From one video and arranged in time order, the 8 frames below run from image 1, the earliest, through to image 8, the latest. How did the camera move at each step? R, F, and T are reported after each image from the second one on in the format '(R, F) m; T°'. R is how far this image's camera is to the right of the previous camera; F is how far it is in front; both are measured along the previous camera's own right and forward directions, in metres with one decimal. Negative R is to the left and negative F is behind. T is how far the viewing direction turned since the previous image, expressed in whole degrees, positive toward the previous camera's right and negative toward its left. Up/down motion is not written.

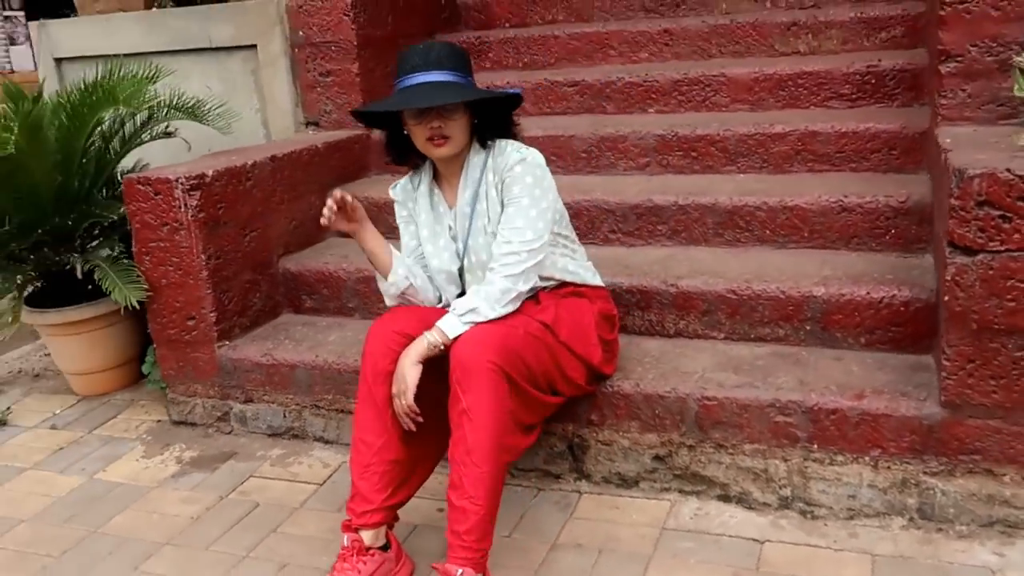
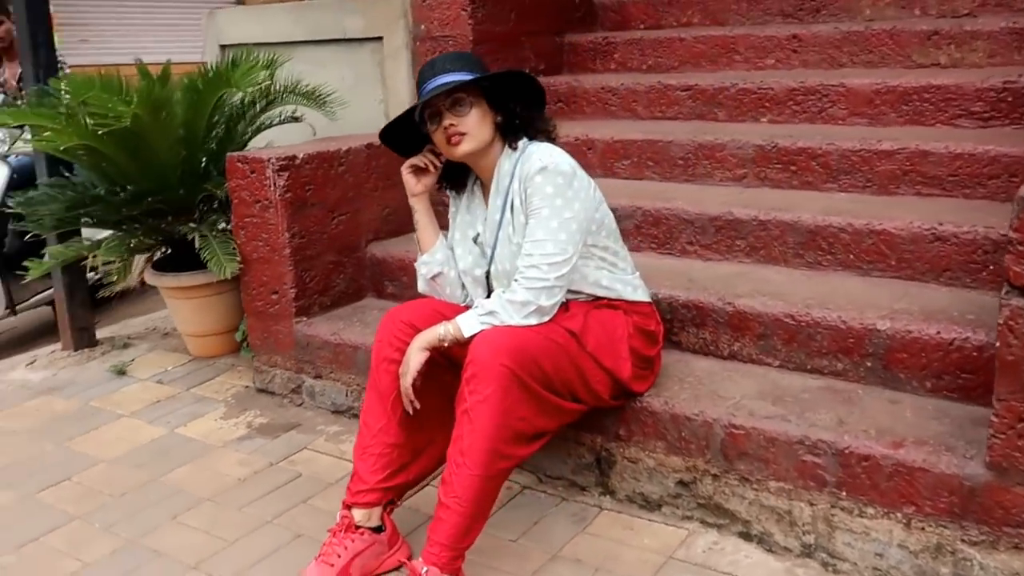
(+0.4, +0.1) m; -11°
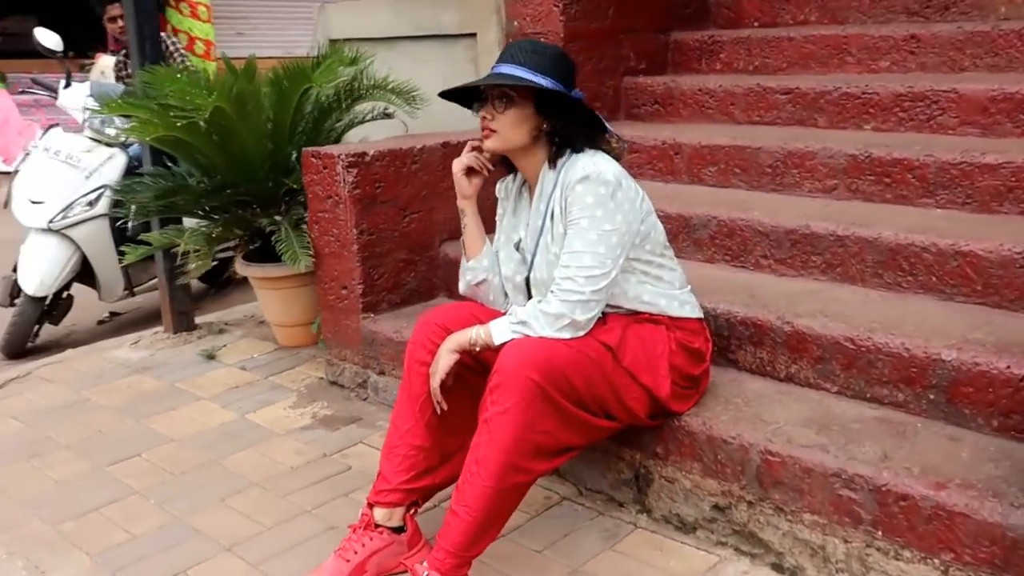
(+0.2, +0.1) m; -8°
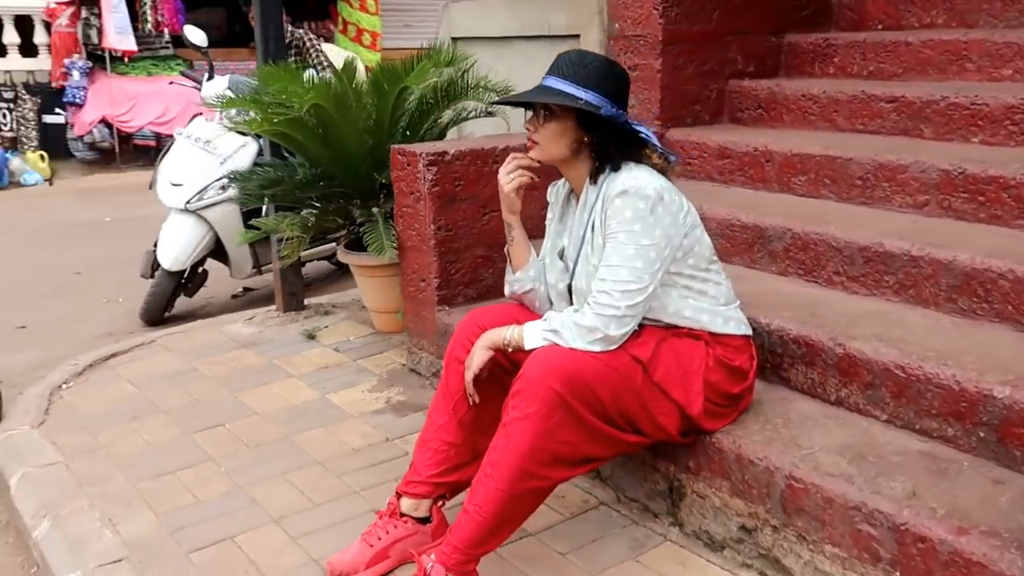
(+0.3, 0.0) m; -9°
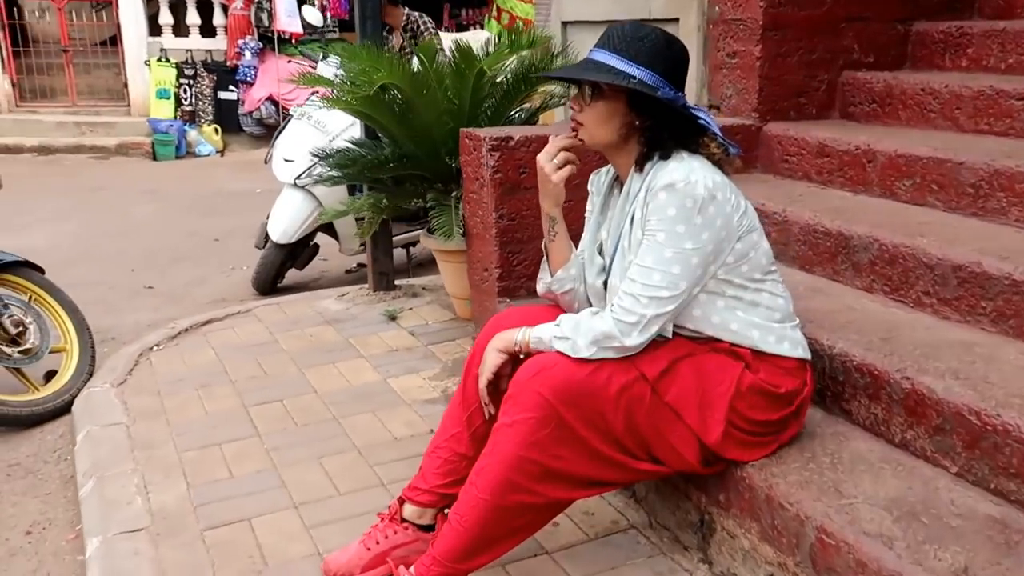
(+0.3, +0.2) m; -9°
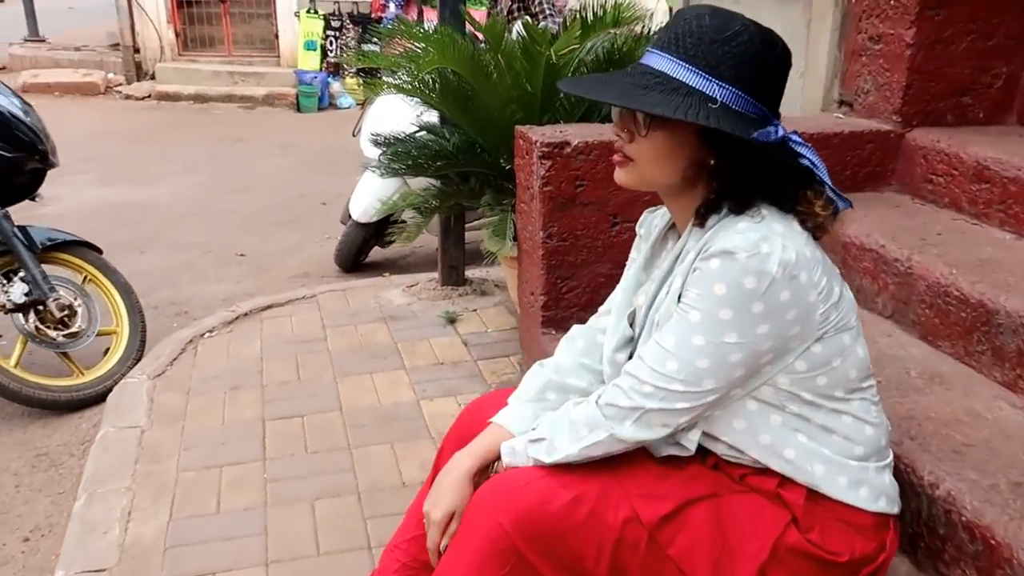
(+0.2, +0.5) m; -8°
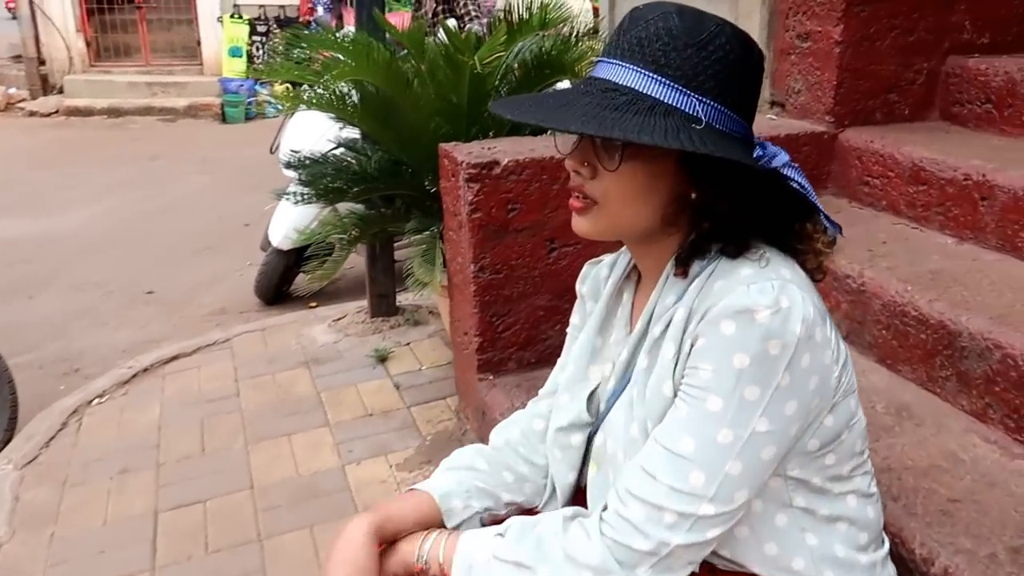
(+0.1, +0.4) m; +4°
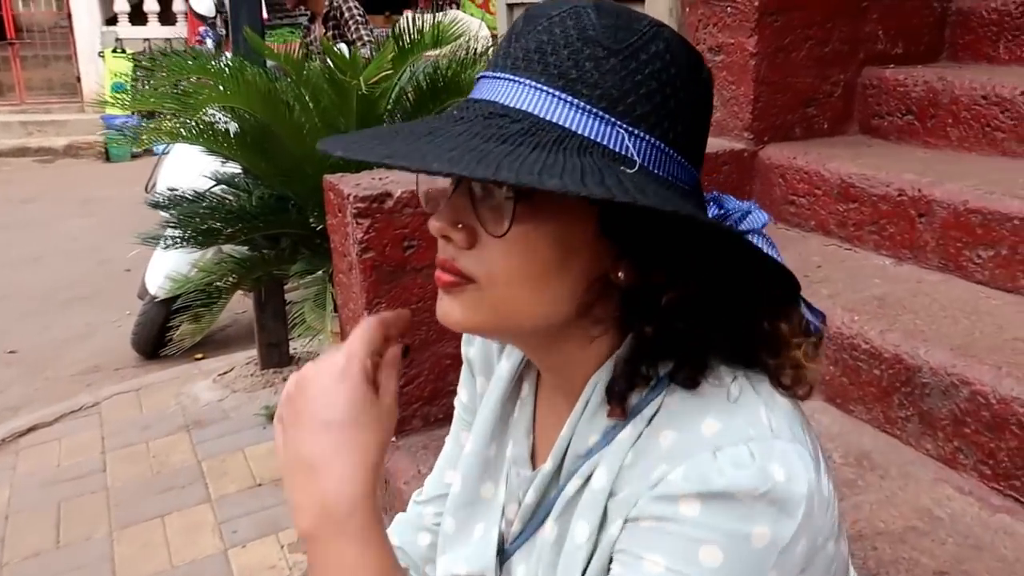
(0.0, +0.3) m; +6°
